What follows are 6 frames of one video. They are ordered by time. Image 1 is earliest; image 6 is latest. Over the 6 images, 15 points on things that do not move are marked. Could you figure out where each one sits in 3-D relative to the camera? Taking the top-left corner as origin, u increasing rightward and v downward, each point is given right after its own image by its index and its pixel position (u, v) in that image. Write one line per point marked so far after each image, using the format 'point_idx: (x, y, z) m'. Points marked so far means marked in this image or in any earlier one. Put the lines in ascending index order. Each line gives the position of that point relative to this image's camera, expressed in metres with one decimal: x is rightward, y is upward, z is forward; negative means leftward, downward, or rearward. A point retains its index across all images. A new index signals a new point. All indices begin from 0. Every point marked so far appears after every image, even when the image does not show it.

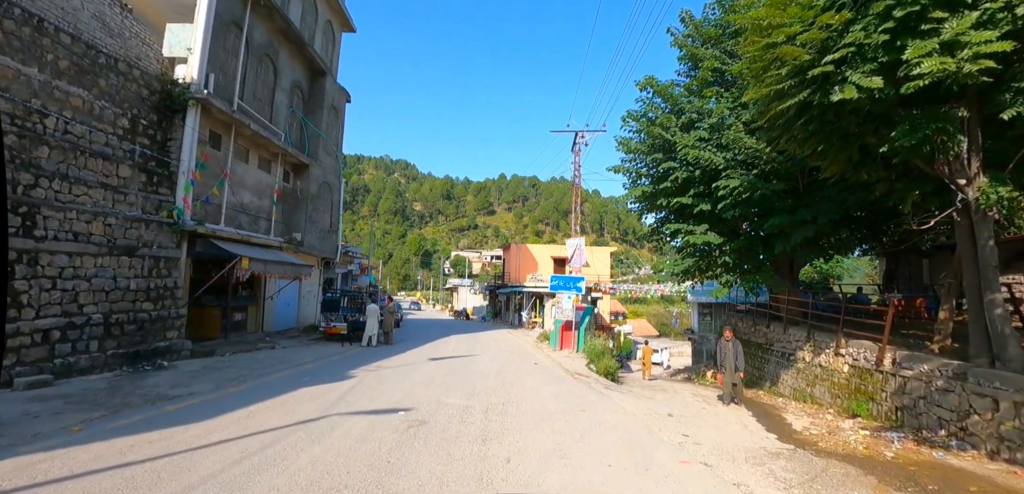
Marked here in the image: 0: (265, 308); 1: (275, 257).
0: (-8.4, -2.1, +16.0) m
1: (-7.4, -0.3, +14.7) m
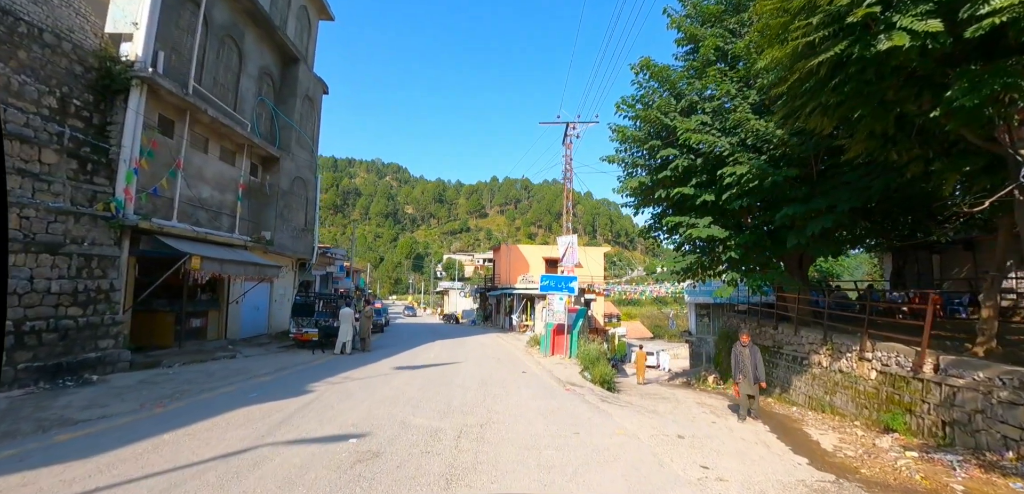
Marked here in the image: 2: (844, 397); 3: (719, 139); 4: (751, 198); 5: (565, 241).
0: (-8.8, -2.0, +14.7) m
1: (-7.8, -0.3, +13.3) m
2: (+6.6, -3.0, +9.3) m
3: (+5.0, +2.6, +11.2) m
4: (+5.6, +1.1, +11.0) m
5: (+2.0, +0.2, +18.4) m
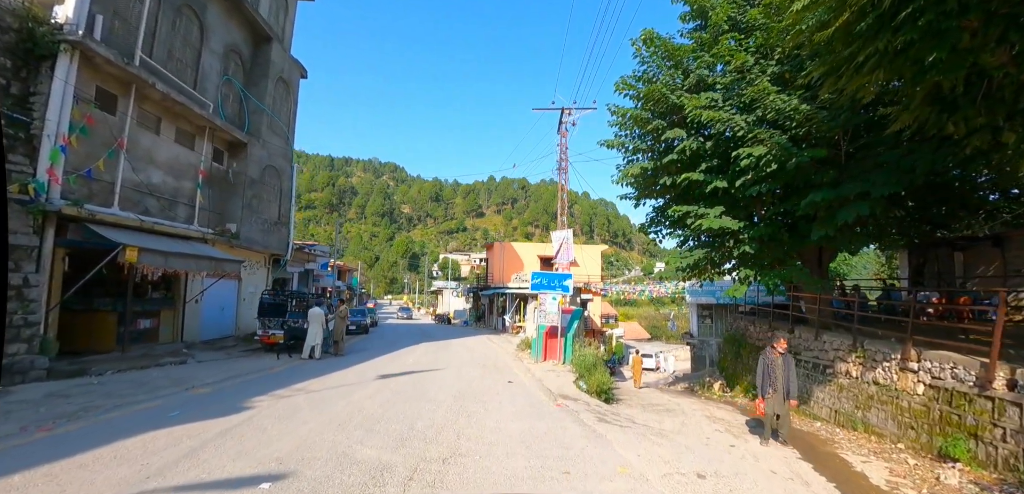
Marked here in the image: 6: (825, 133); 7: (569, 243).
0: (-9.2, -1.8, +13.2) m
1: (-8.1, -0.1, +11.9) m
2: (+6.3, -2.8, +8.0) m
3: (+4.7, +2.7, +9.9) m
4: (+5.3, +1.3, +9.6) m
5: (+1.7, +0.4, +17.0) m
6: (+5.7, +2.1, +8.6) m
7: (+2.0, +0.1, +16.8) m
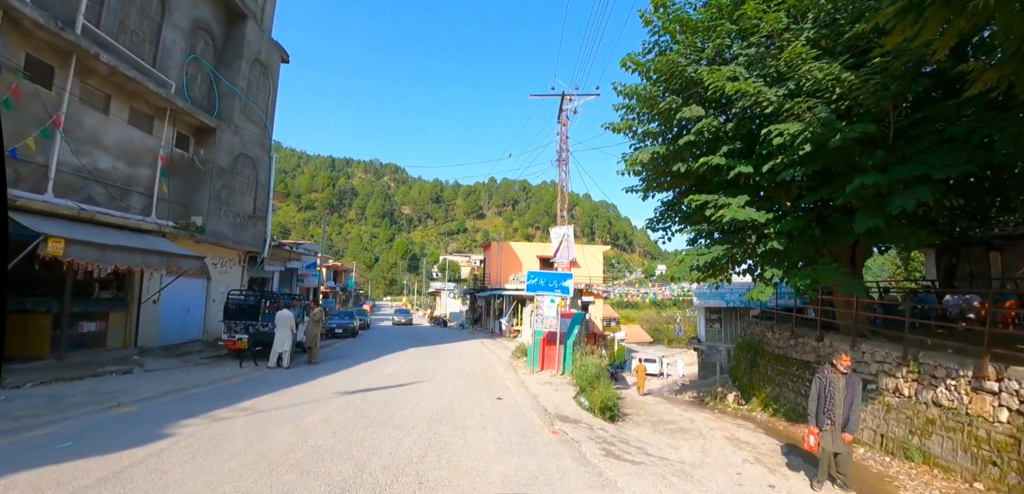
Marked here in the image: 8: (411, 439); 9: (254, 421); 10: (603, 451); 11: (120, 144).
0: (-9.3, -1.7, +11.9) m
1: (-8.3, +0.1, +10.5) m
2: (+6.1, -2.7, +6.6) m
3: (+4.5, +2.8, +8.5) m
4: (+5.1, +1.4, +8.2) m
5: (+1.5, +0.5, +15.6) m
6: (+5.6, +2.2, +7.2) m
7: (+1.9, +0.2, +15.4) m
8: (-1.2, -2.3, +5.6) m
9: (-3.5, -2.4, +6.5) m
10: (+1.1, -2.5, +5.8) m
11: (-9.3, +2.4, +11.2) m
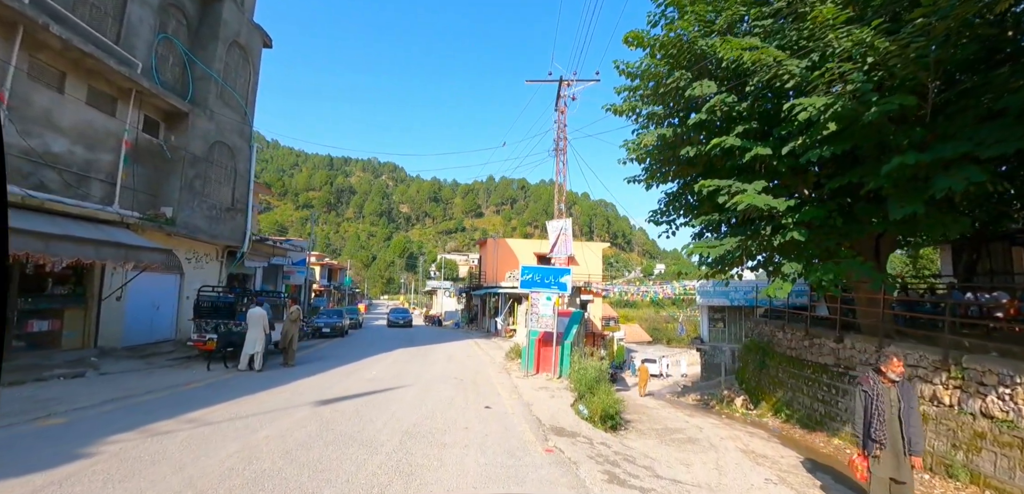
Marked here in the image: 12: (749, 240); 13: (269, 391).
0: (-9.5, -1.5, +10.9) m
1: (-8.4, +0.2, +9.6) m
2: (+5.9, -2.6, +5.7) m
3: (+4.4, +3.0, +7.6) m
4: (+5.0, +1.5, +7.3) m
5: (+1.4, +0.7, +14.7) m
6: (+5.4, +2.3, +6.4) m
7: (+1.7, +0.4, +14.5) m
8: (-1.3, -2.1, +4.7) m
9: (-3.7, -2.2, +5.6) m
10: (+1.0, -2.3, +4.9) m
11: (-9.5, +2.6, +10.3) m
12: (+4.6, +0.1, +9.2) m
13: (-4.4, -2.6, +8.5) m
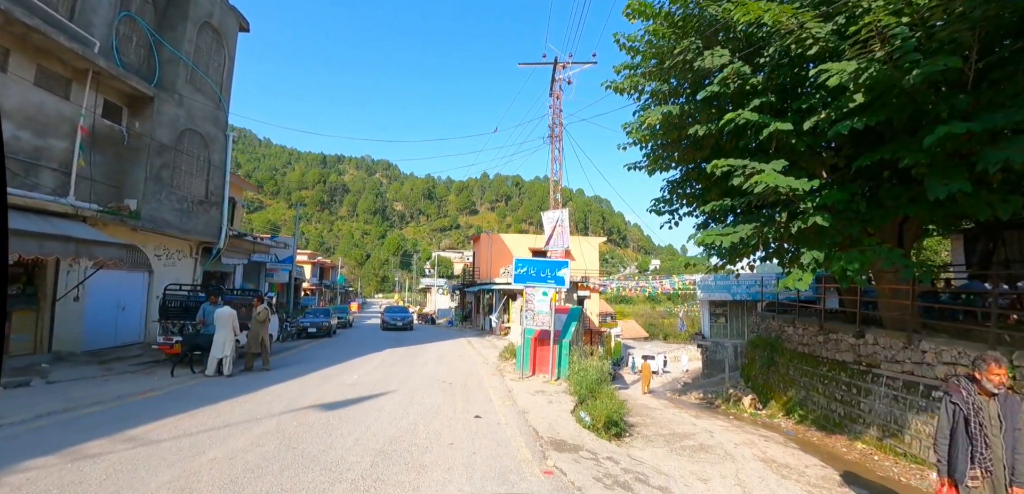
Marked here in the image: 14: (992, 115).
0: (-9.7, -1.4, +10.0) m
1: (-8.6, +0.3, +8.7) m
2: (+5.8, -2.4, +4.9) m
3: (+4.2, +3.2, +6.8) m
4: (+4.8, +1.7, +6.5) m
5: (+1.2, +0.9, +13.9) m
6: (+5.3, +2.5, +5.6) m
7: (+1.5, +0.6, +13.7) m
8: (-1.4, -2.0, +3.9) m
9: (-3.8, -2.1, +4.7) m
10: (+0.9, -2.2, +4.1) m
11: (-9.6, +2.7, +9.3) m
12: (+4.5, +0.4, +8.4) m
13: (-4.5, -2.4, +7.6) m
14: (+5.7, +1.6, +5.6) m
